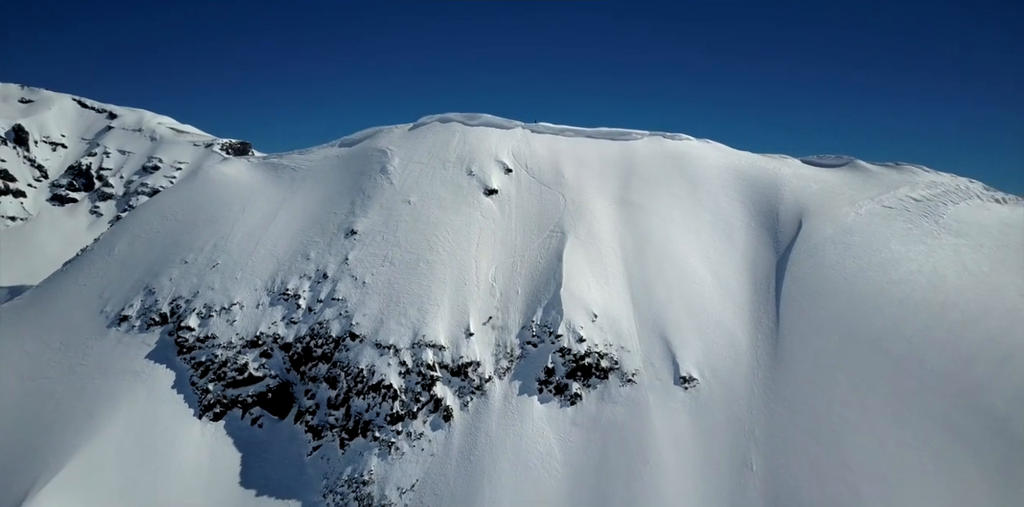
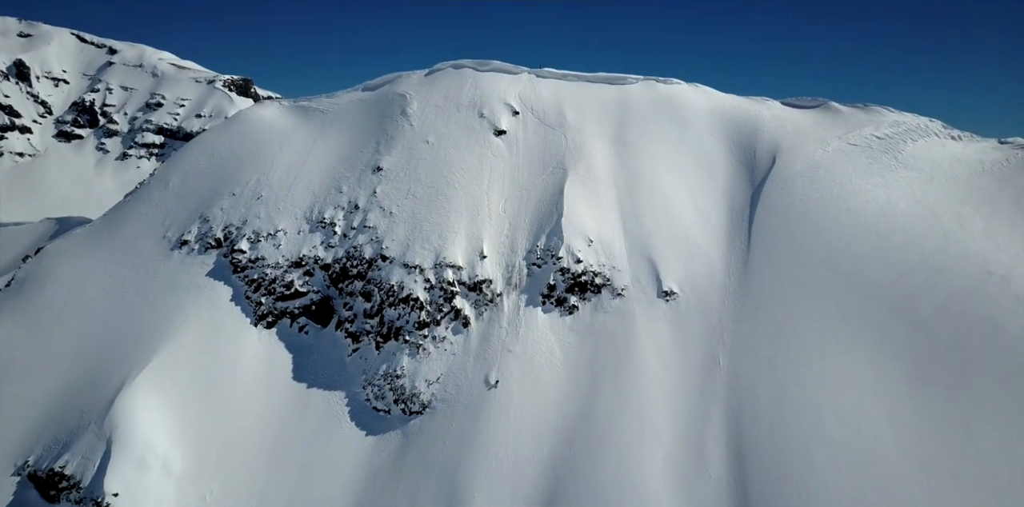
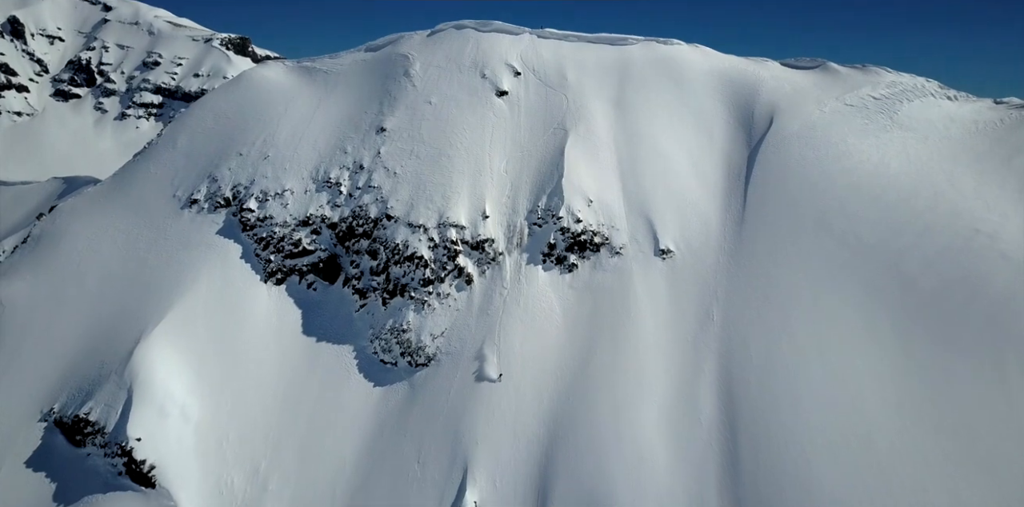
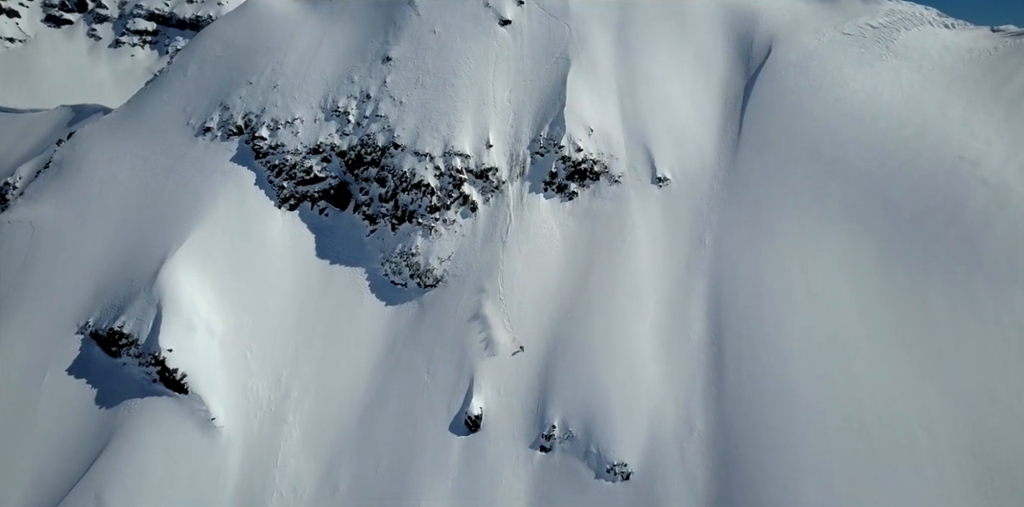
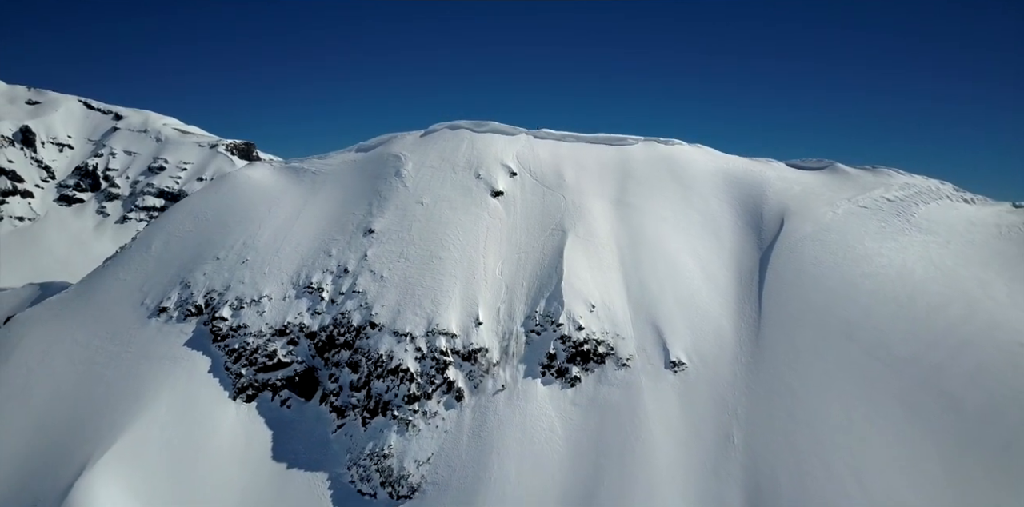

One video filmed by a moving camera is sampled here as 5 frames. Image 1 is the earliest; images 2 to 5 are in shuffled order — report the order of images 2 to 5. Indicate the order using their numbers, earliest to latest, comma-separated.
5, 2, 3, 4
